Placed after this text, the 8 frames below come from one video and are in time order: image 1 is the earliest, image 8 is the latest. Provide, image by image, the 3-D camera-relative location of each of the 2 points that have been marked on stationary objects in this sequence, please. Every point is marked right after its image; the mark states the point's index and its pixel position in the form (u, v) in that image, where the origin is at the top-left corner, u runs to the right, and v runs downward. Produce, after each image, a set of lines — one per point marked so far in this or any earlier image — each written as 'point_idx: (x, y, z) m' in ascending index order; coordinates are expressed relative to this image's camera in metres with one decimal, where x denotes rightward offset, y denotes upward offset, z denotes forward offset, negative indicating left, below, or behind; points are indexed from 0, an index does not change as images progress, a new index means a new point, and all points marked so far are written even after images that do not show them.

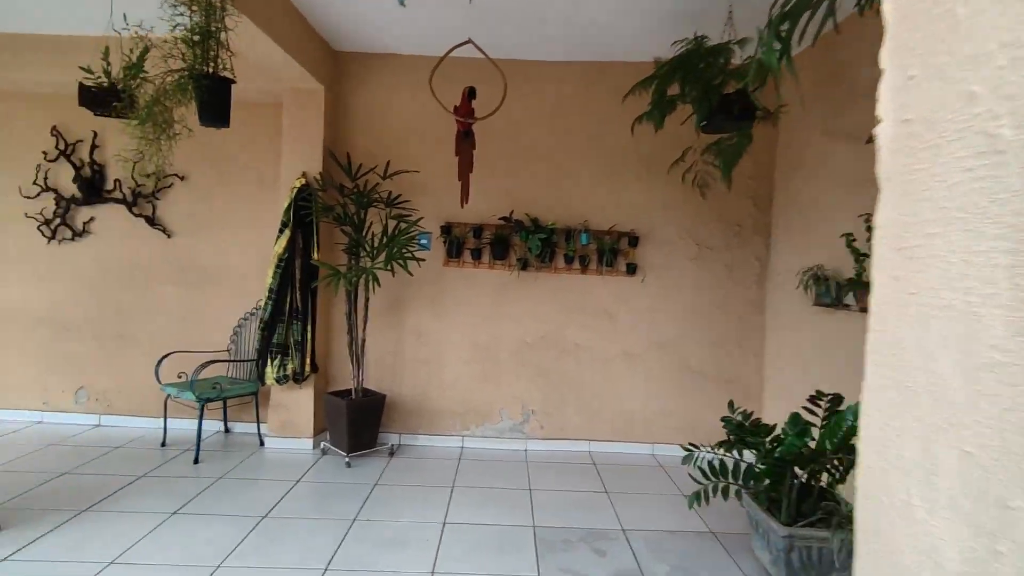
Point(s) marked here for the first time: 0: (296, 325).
0: (-1.3, -0.2, +3.3) m
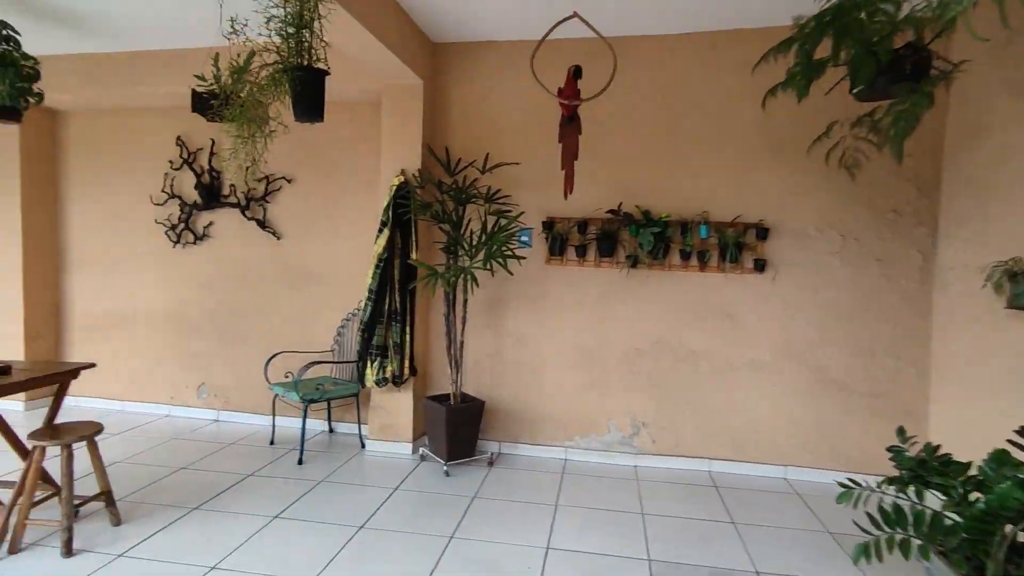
0: (-0.7, -0.2, +3.2) m
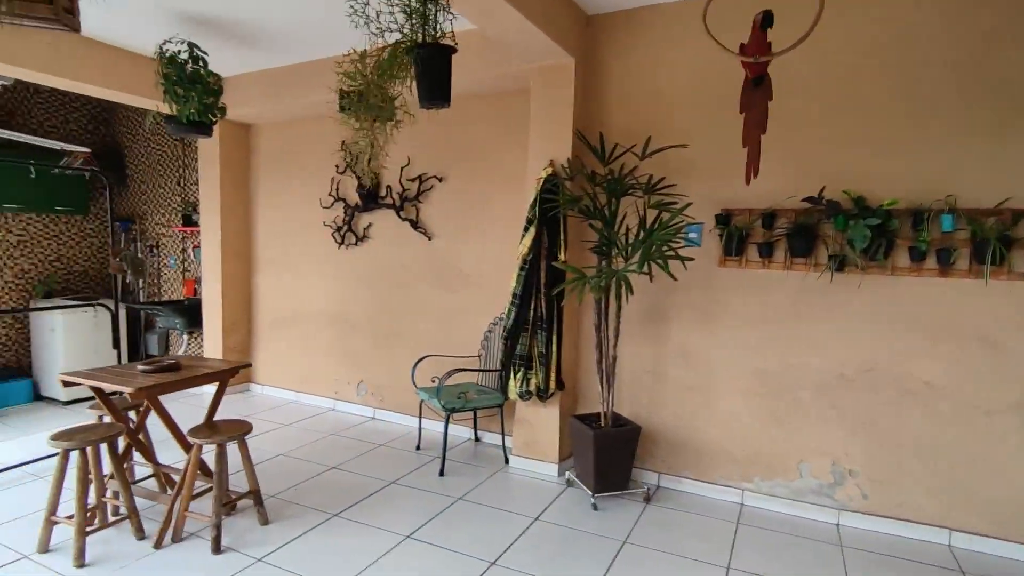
0: (+0.1, -0.2, +2.9) m
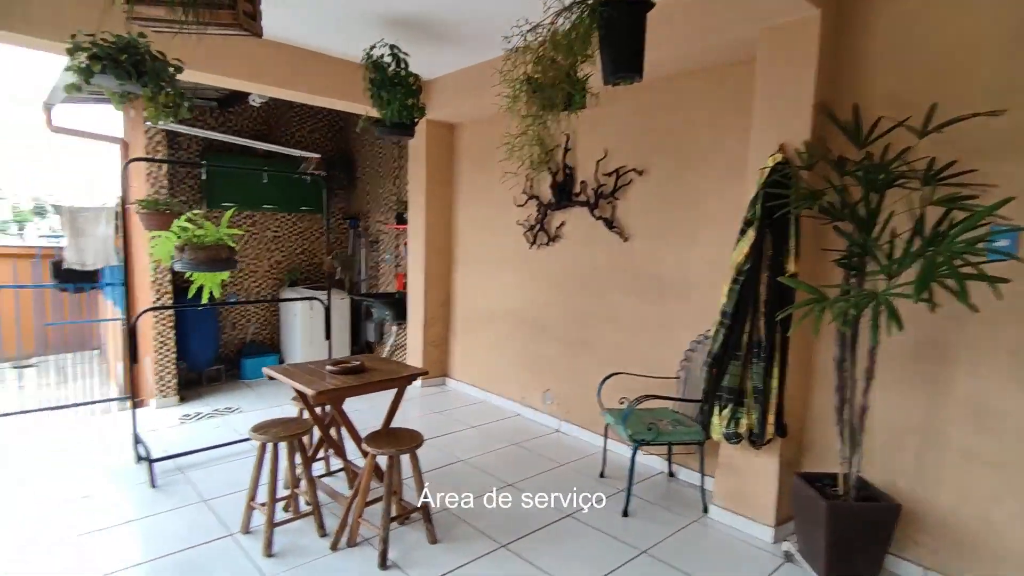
0: (+1.0, -0.3, +2.3) m
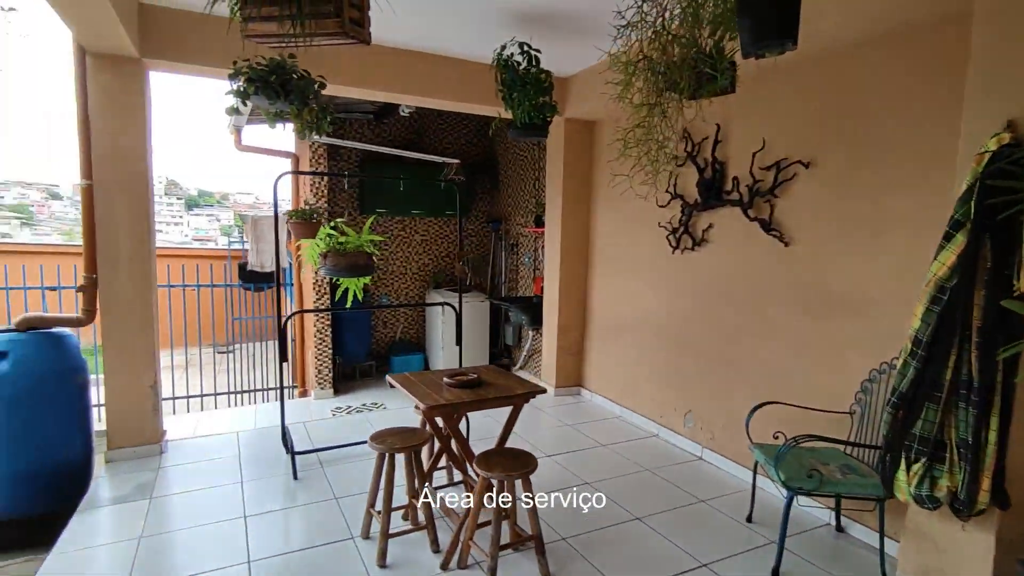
0: (+1.4, -0.4, +1.7) m
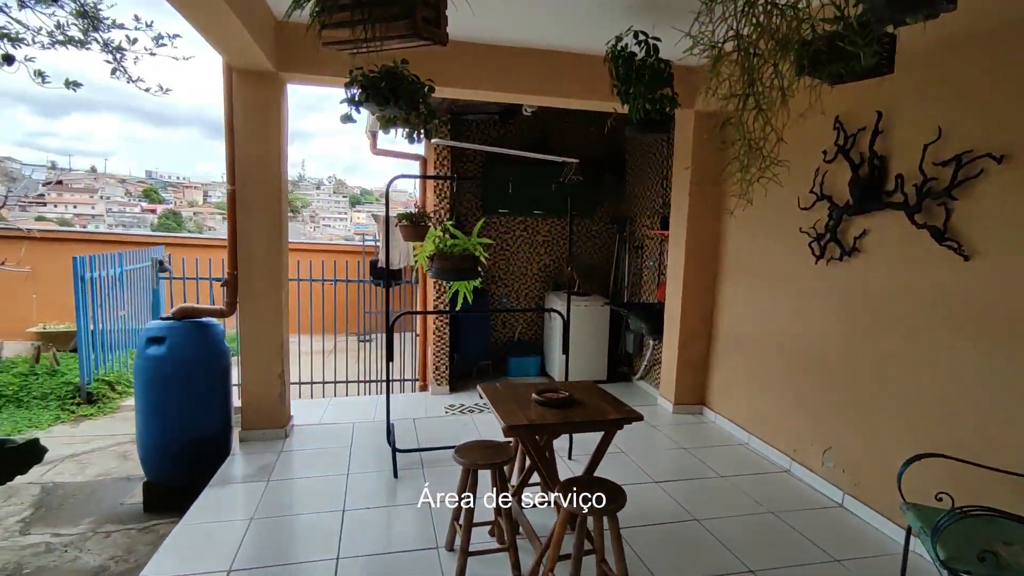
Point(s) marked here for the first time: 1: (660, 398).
0: (+1.6, -0.5, +1.2) m
1: (+1.2, -0.9, +4.4) m
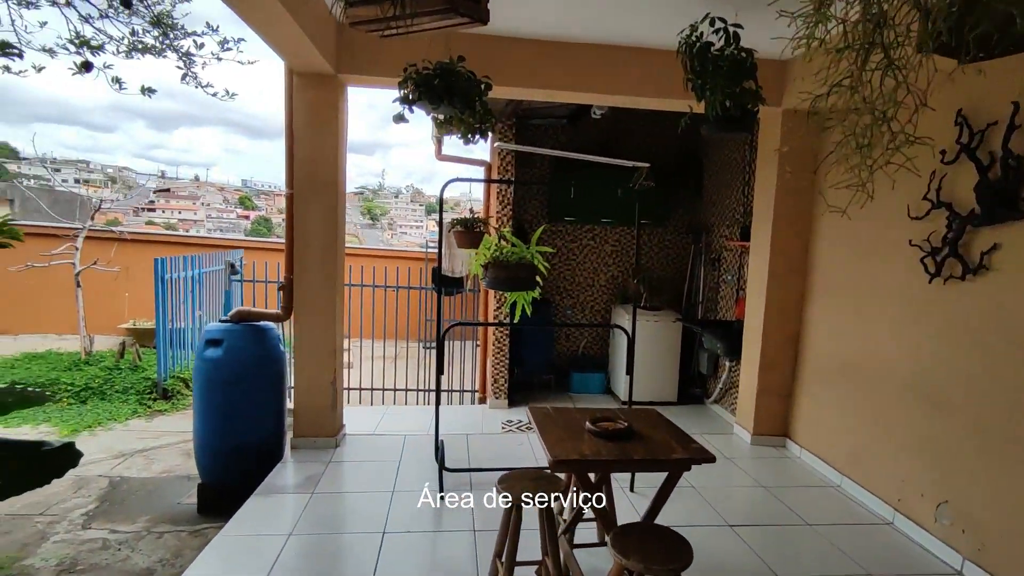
0: (+1.6, -0.6, +0.8) m
1: (+1.6, -1.0, +4.0) m
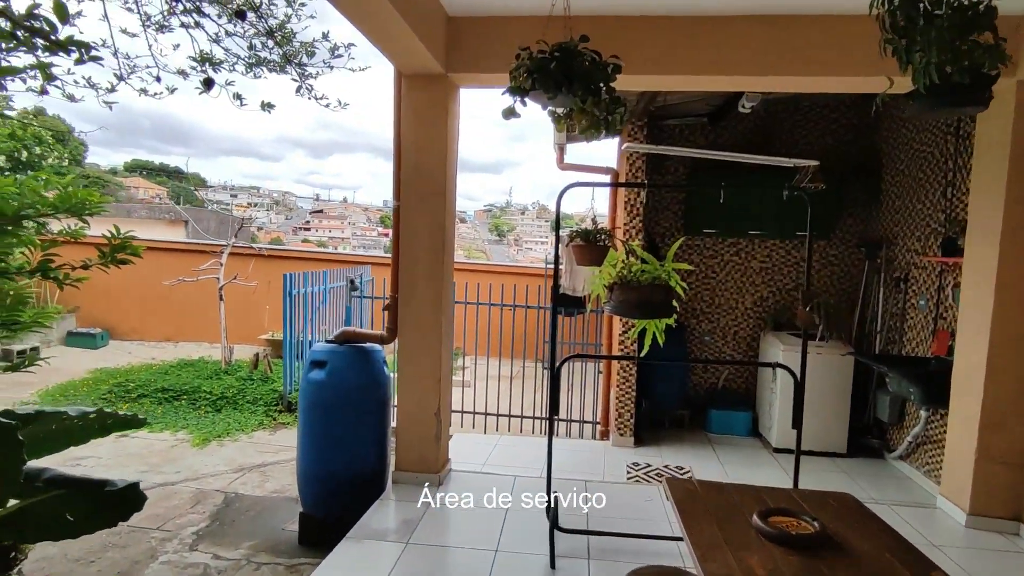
0: (+1.7, -0.6, -0.1) m
1: (+2.3, -1.1, +3.0) m
